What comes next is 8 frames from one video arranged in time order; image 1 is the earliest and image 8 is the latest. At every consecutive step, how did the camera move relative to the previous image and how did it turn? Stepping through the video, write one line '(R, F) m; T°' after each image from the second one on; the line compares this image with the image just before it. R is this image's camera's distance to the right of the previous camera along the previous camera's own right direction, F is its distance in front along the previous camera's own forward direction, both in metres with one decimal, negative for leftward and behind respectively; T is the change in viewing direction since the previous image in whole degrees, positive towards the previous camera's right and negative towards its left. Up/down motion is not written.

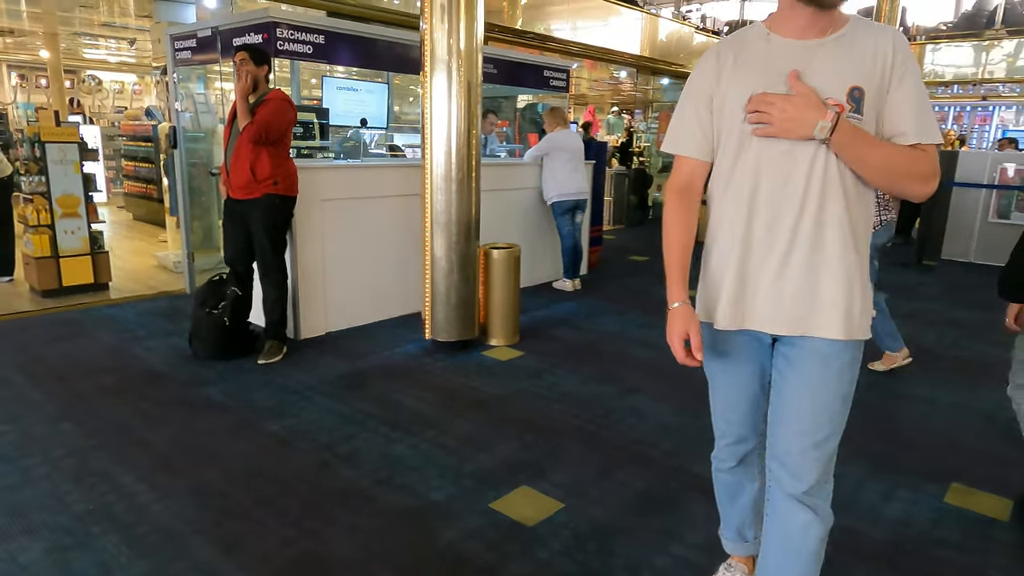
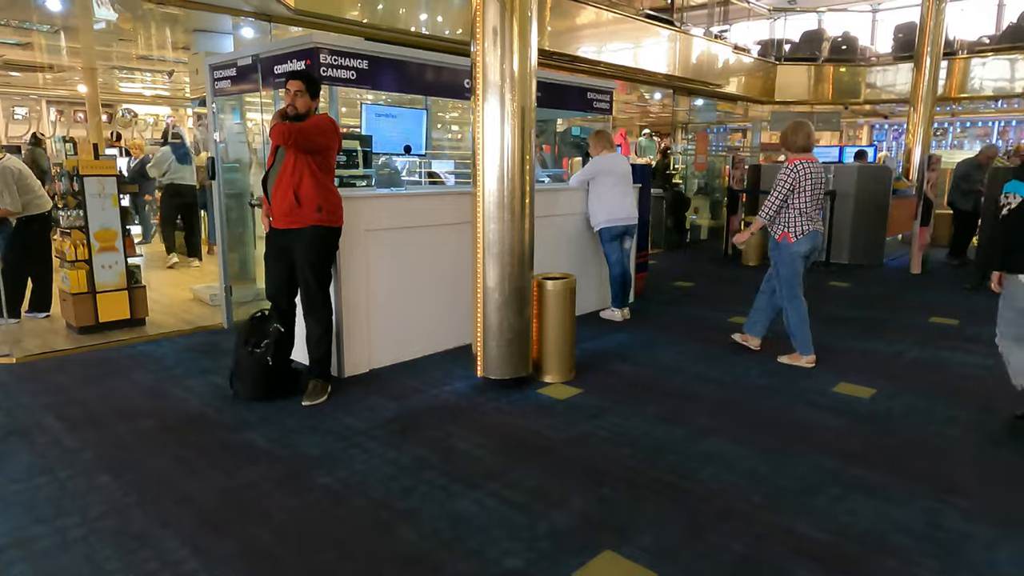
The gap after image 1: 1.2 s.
(-0.2, +0.2) m; -2°
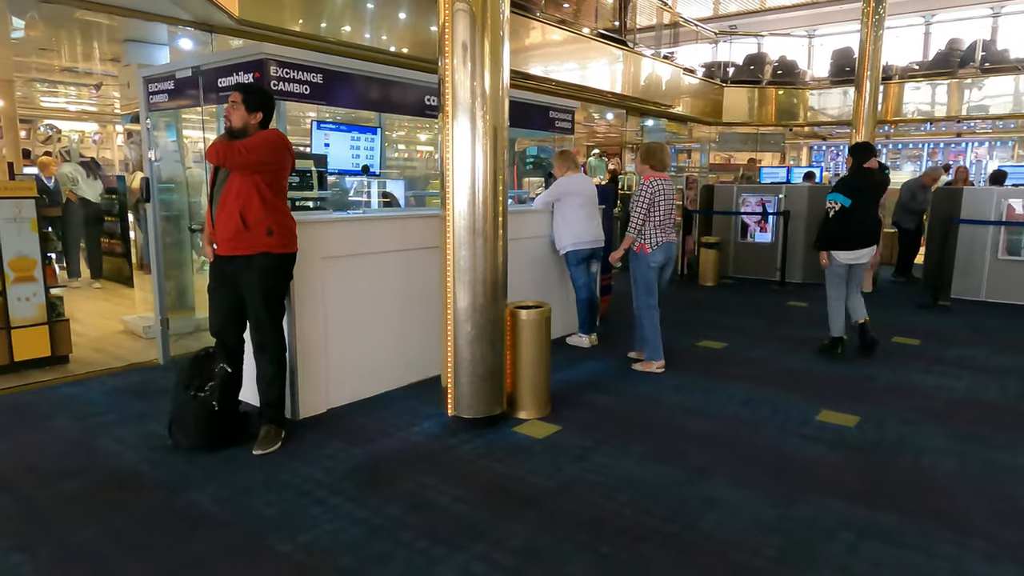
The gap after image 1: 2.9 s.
(-0.1, +0.3) m; +5°
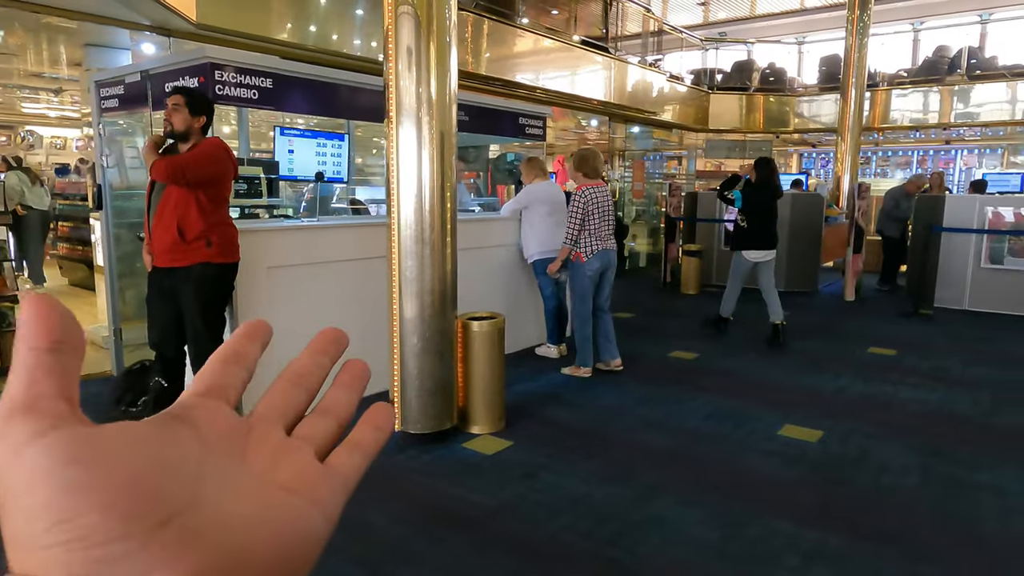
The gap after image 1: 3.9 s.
(+0.2, +0.1) m; 0°
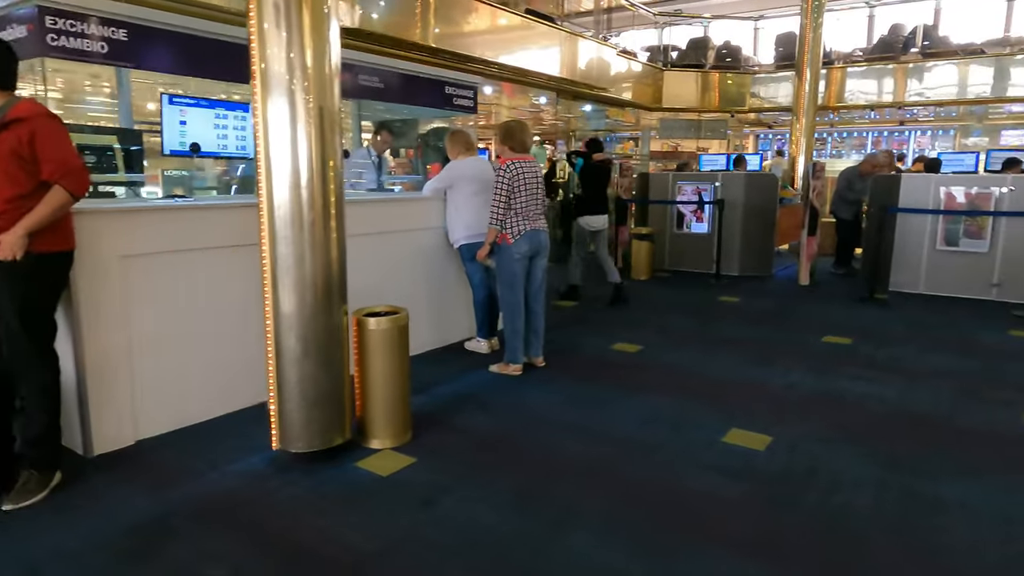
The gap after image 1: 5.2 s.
(+0.3, +0.5) m; +3°
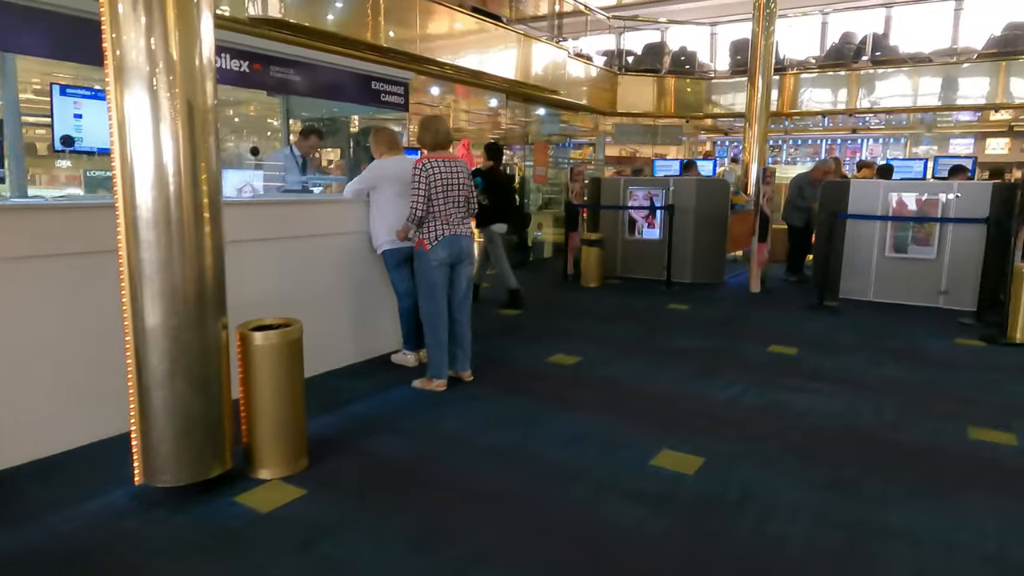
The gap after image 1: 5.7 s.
(+0.3, +0.3) m; +3°
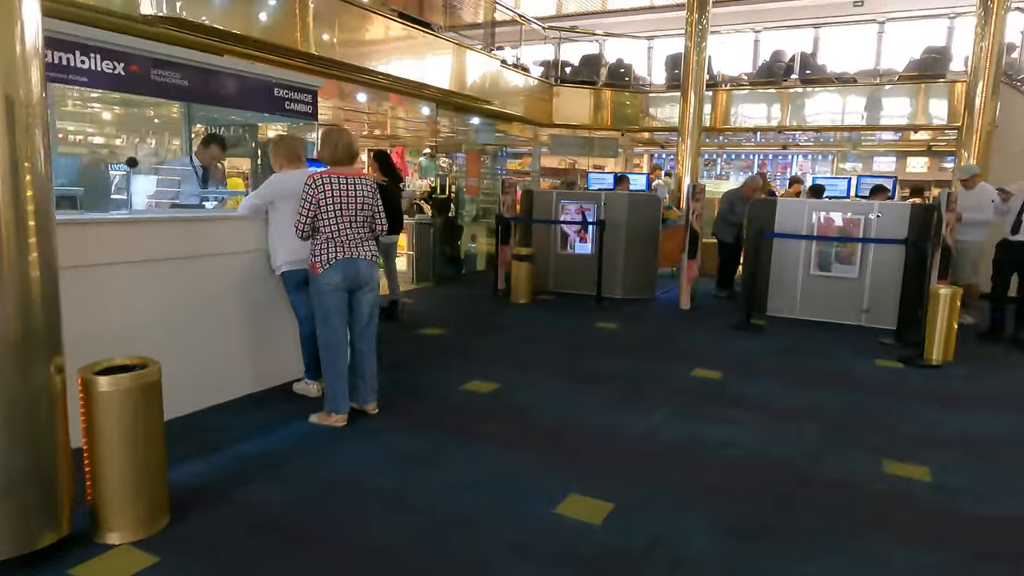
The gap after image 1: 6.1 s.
(+0.2, +0.2) m; +5°
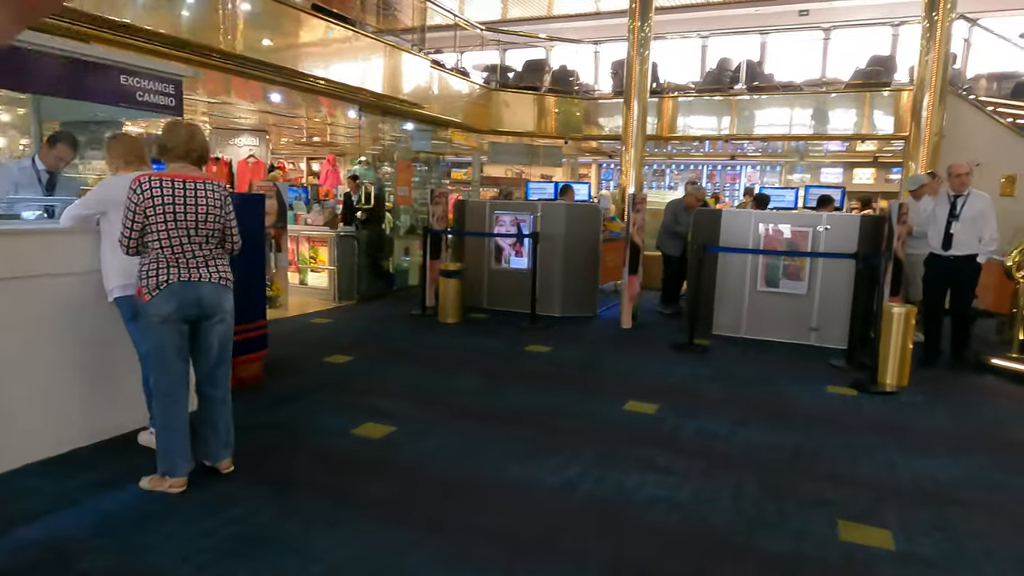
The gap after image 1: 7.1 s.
(+0.3, +0.6) m; +4°
